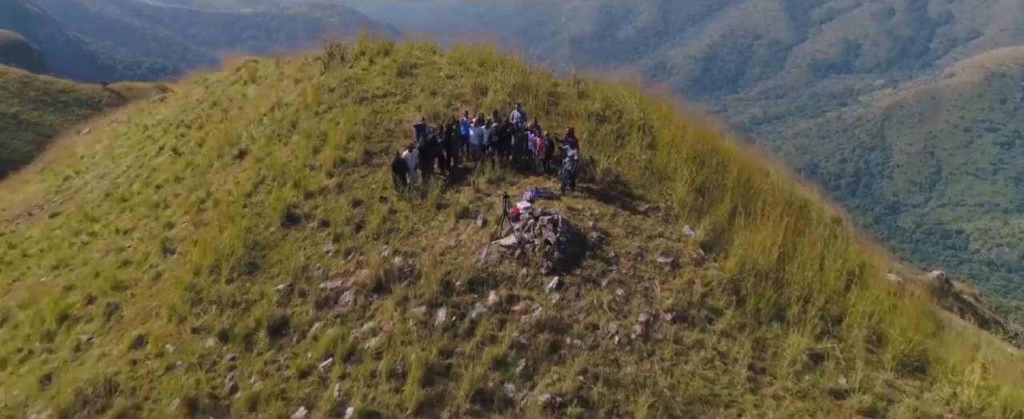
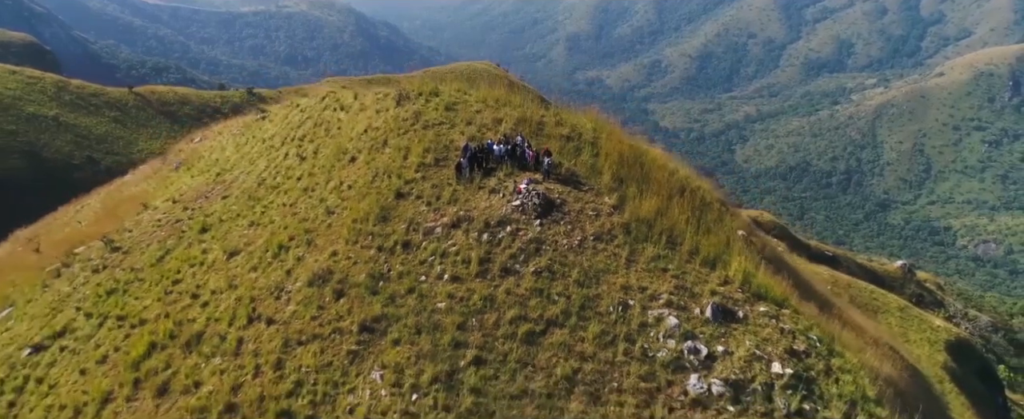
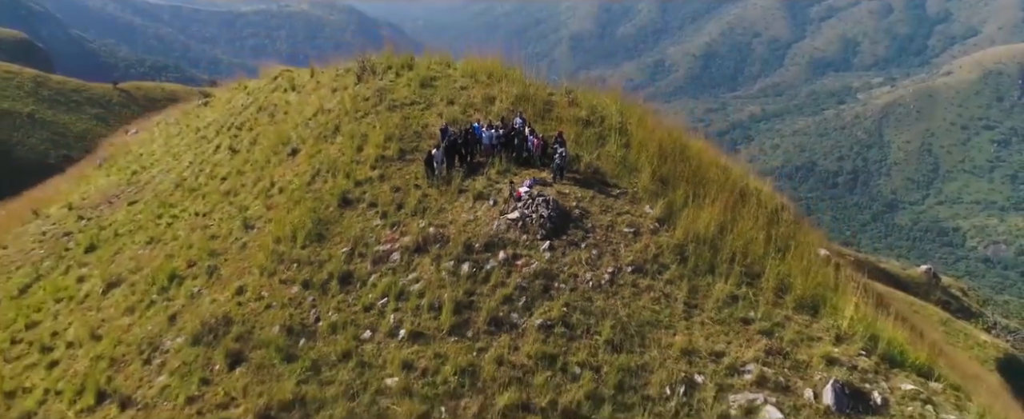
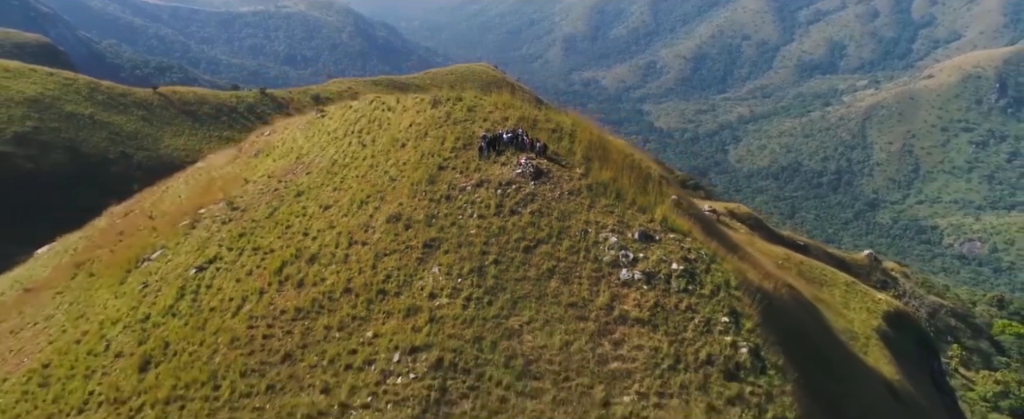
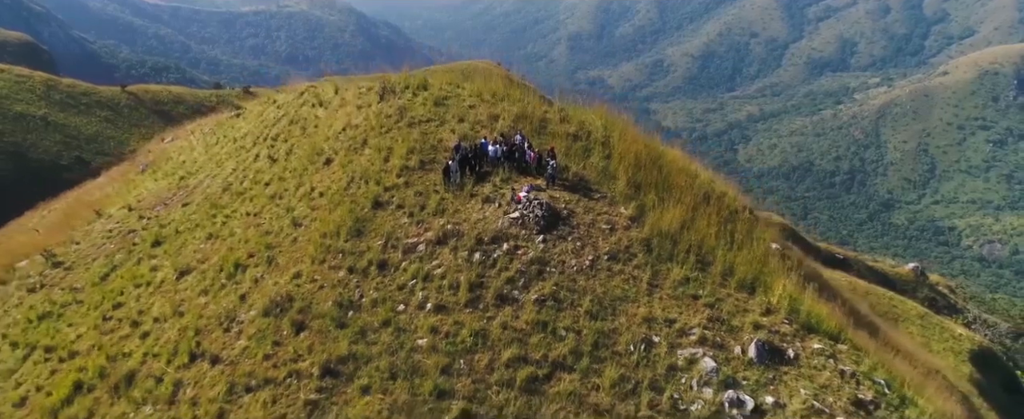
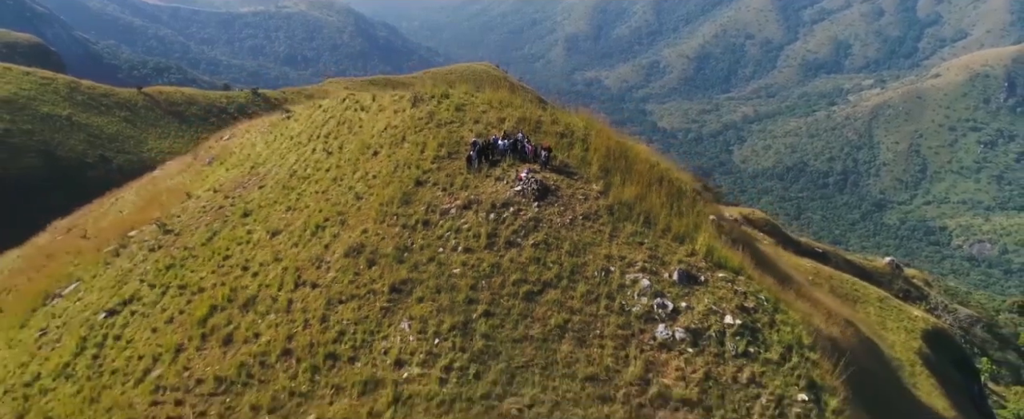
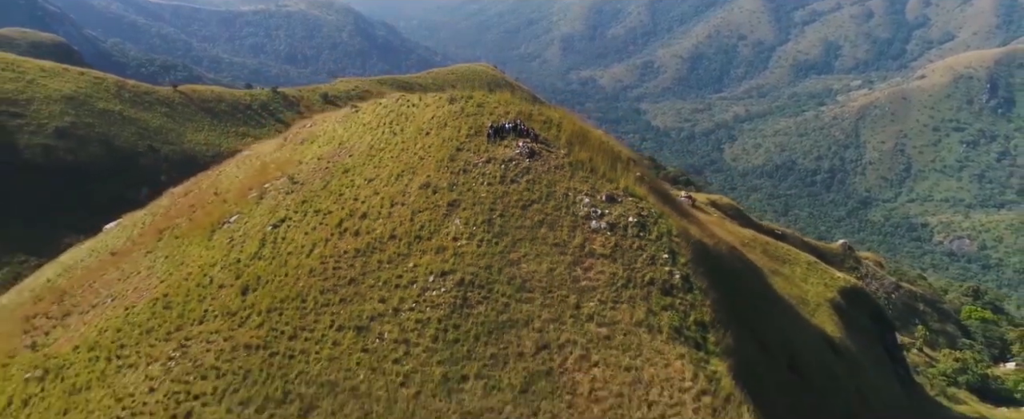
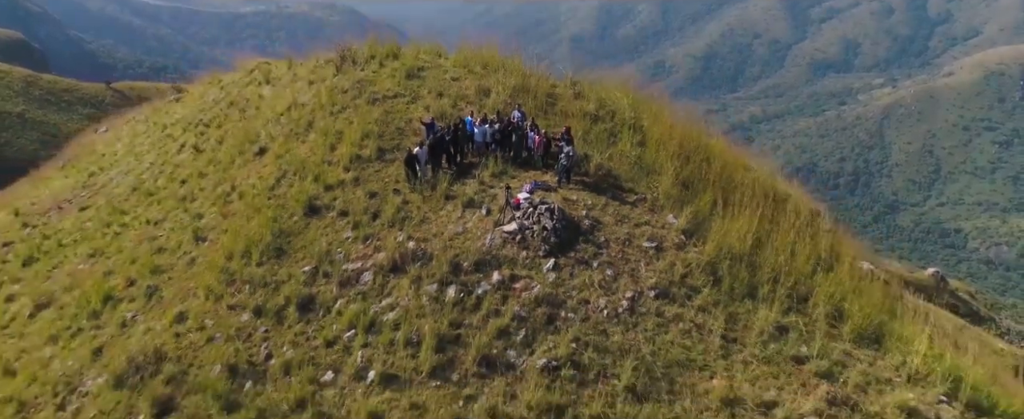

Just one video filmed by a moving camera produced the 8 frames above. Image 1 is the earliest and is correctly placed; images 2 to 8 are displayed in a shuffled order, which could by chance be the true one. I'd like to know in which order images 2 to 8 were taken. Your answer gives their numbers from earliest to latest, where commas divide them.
8, 3, 5, 2, 6, 4, 7
